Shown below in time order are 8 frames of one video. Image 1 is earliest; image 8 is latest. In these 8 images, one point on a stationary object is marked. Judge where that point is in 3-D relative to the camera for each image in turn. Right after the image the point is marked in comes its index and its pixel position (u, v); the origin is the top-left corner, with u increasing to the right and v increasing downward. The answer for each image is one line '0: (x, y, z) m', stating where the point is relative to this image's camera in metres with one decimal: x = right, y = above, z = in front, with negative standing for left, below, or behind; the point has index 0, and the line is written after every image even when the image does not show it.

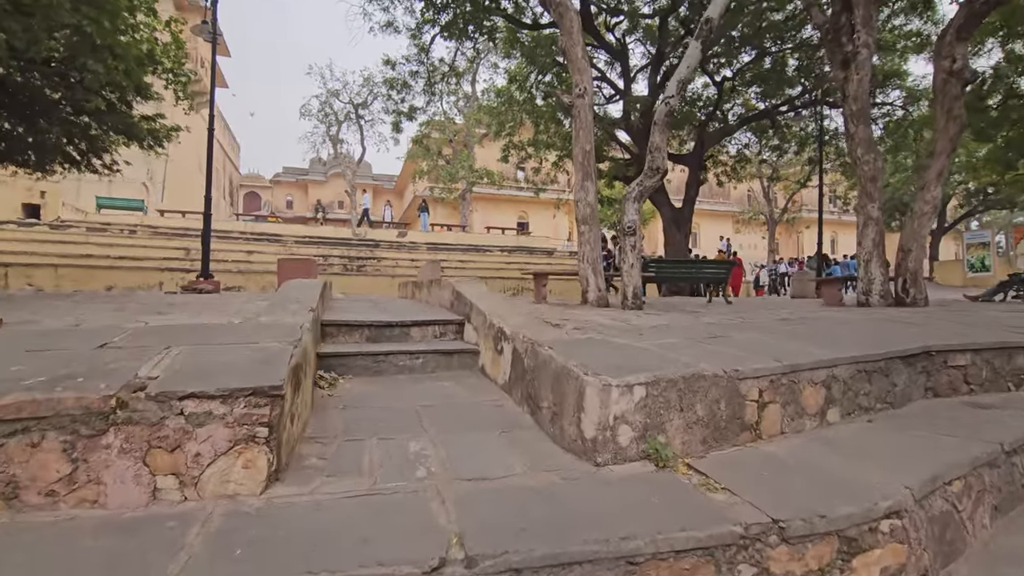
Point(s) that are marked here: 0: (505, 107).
0: (-0.3, +5.5, +15.7) m
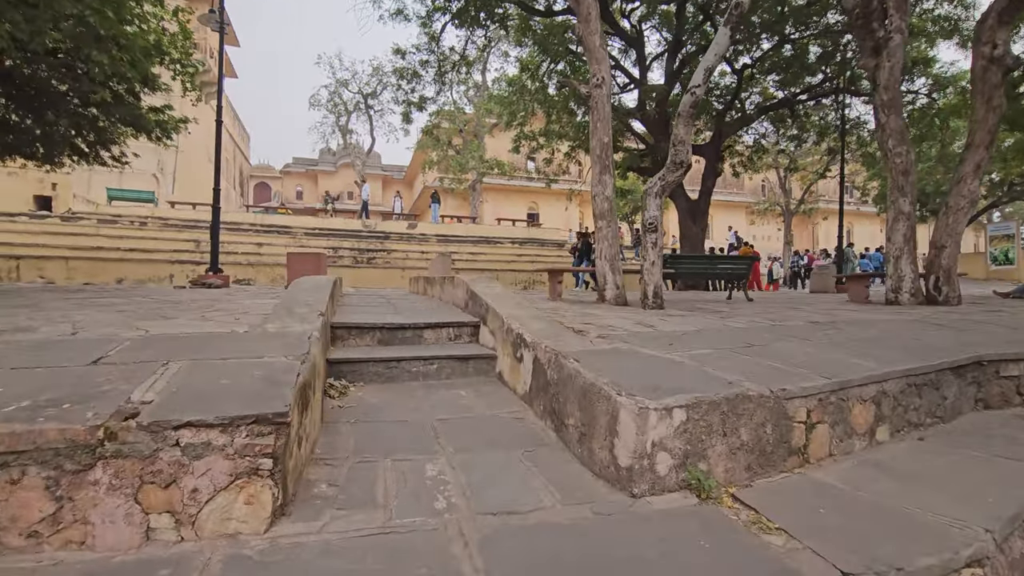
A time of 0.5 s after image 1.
0: (+0.1, +5.7, +15.4) m
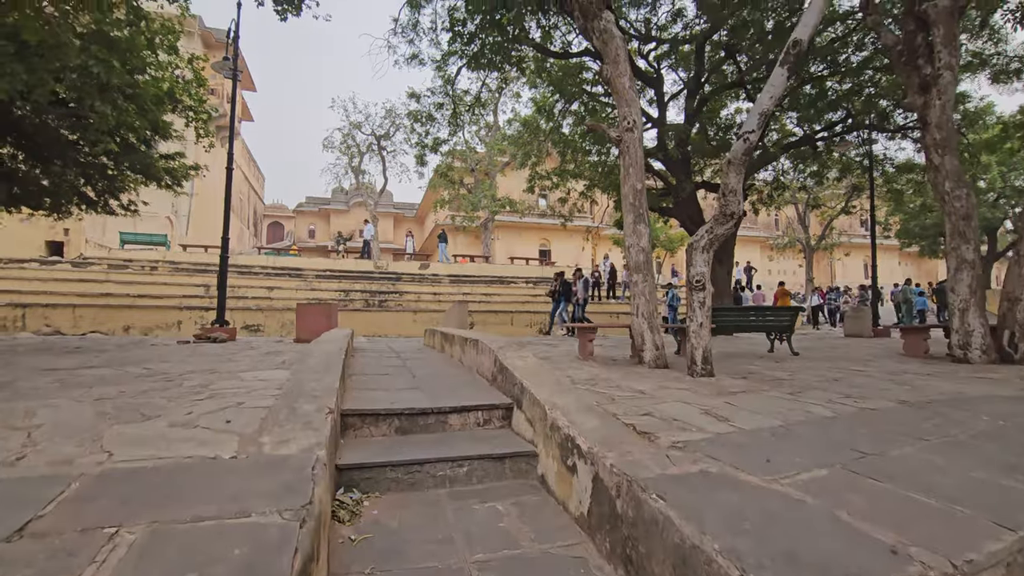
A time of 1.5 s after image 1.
0: (+0.5, +4.5, +15.2) m
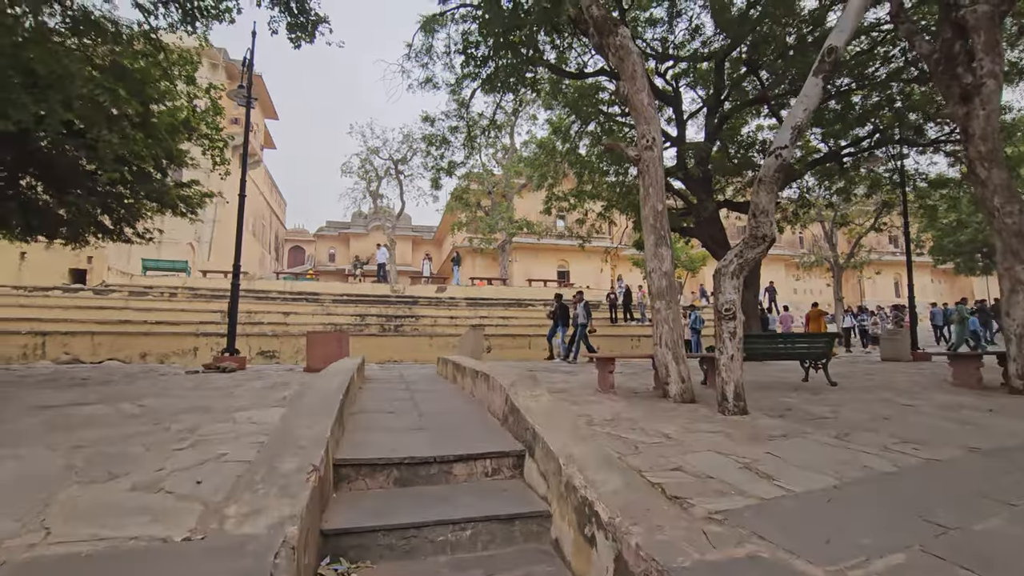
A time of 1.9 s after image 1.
0: (+1.0, +3.8, +15.1) m
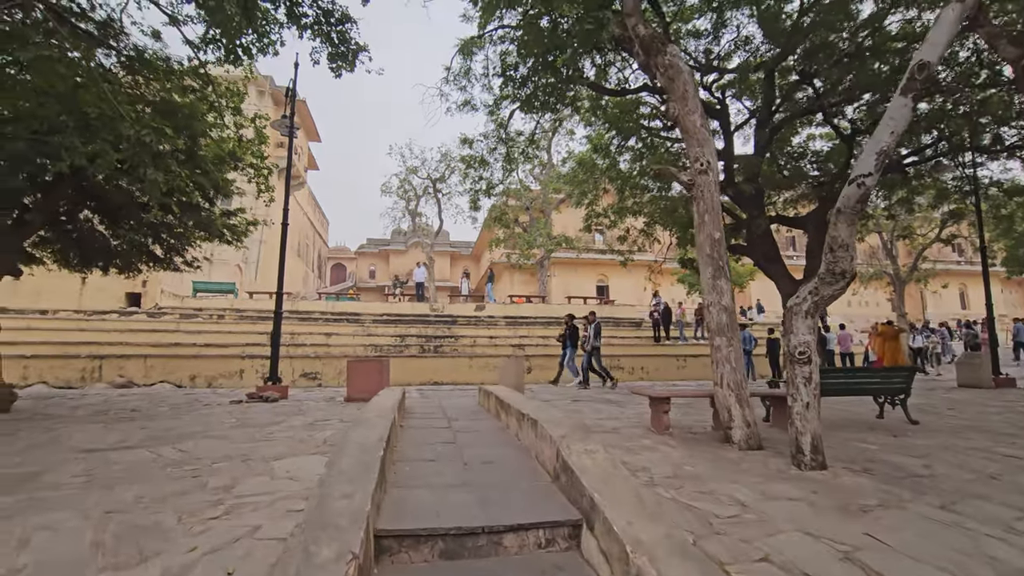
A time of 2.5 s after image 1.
0: (+2.1, +3.2, +14.8) m
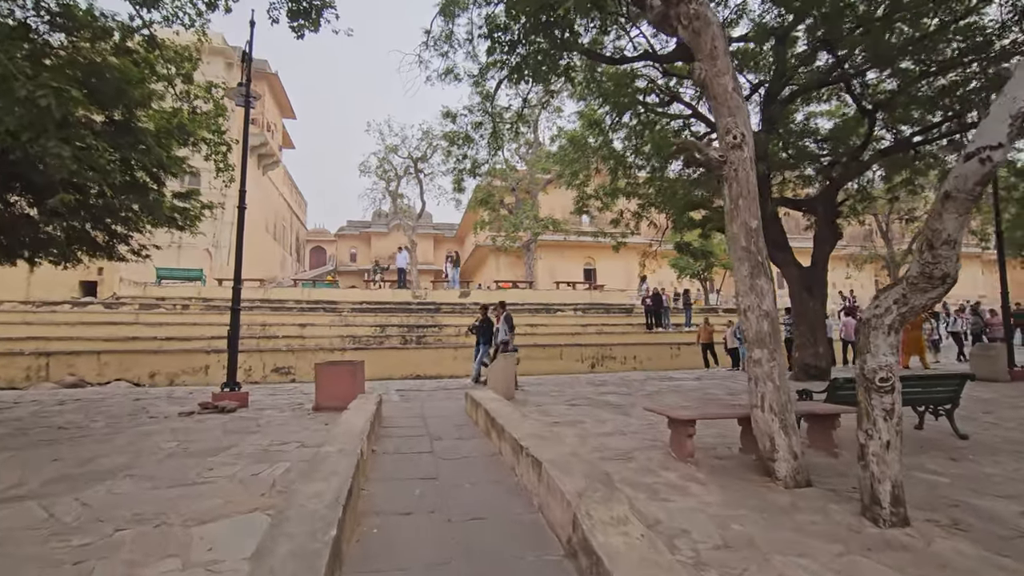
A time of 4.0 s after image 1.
0: (+1.7, +3.6, +13.9) m
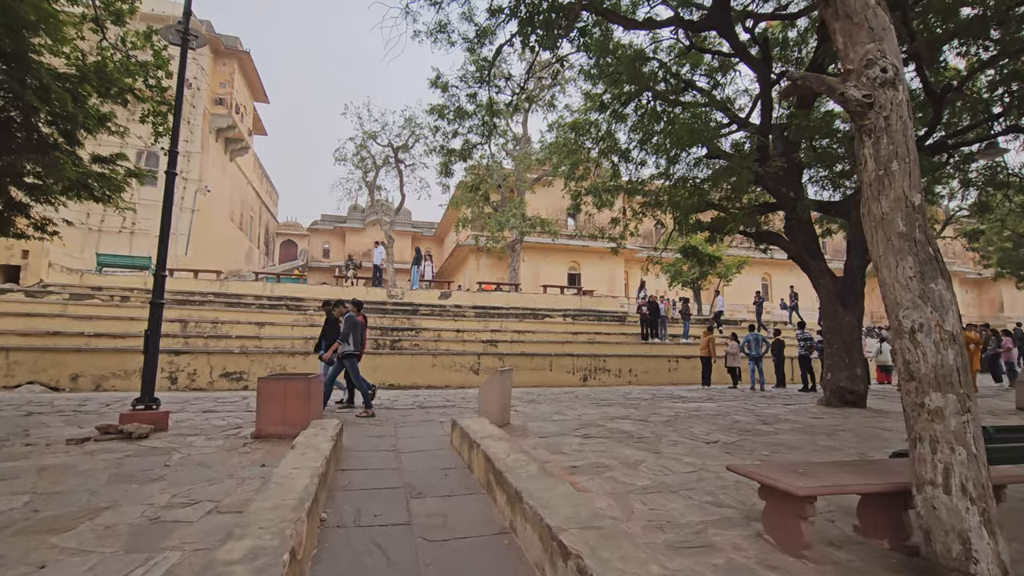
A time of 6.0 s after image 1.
0: (+1.5, +3.5, +12.6) m
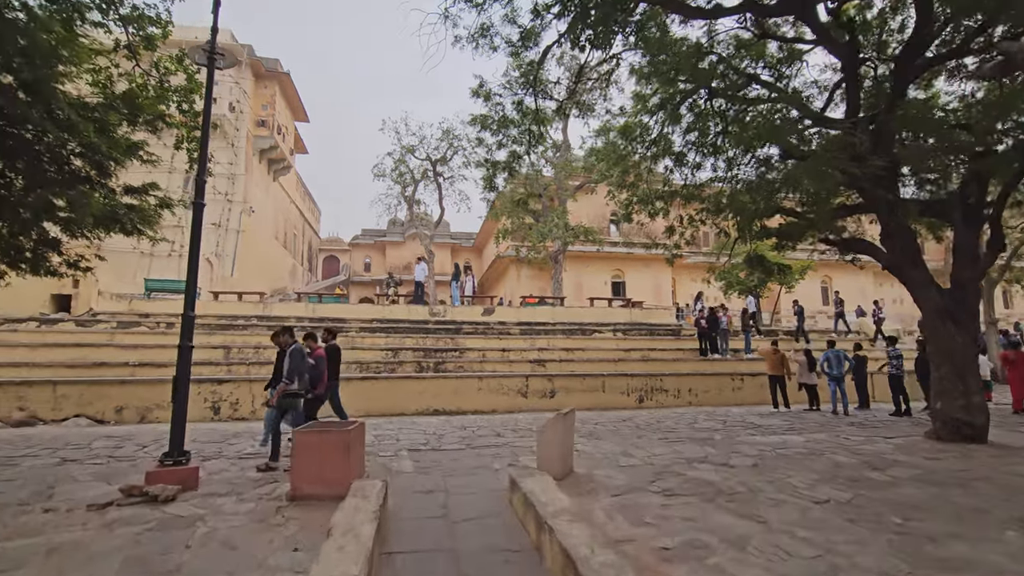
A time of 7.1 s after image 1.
0: (+2.6, +3.1, +11.7) m
